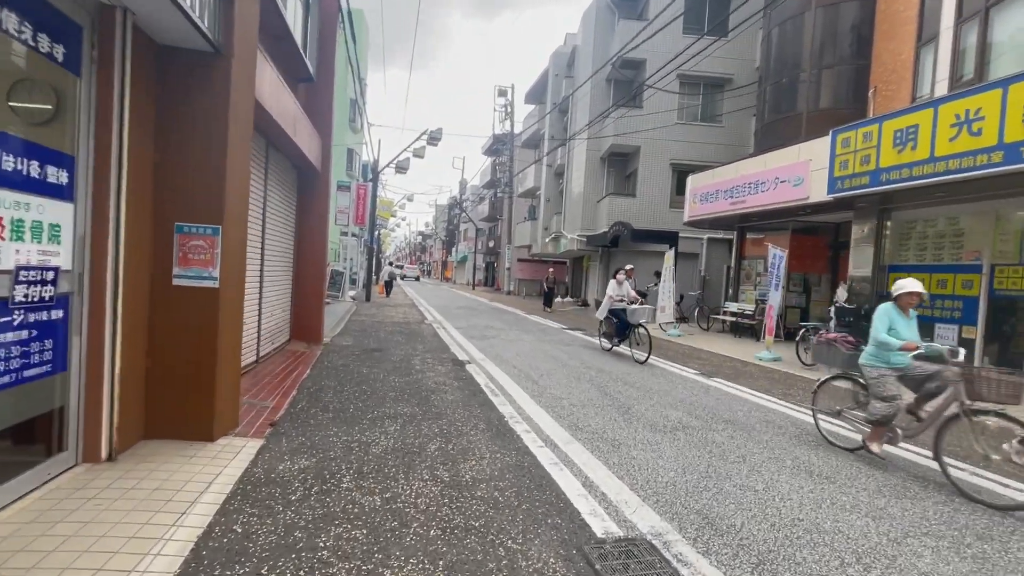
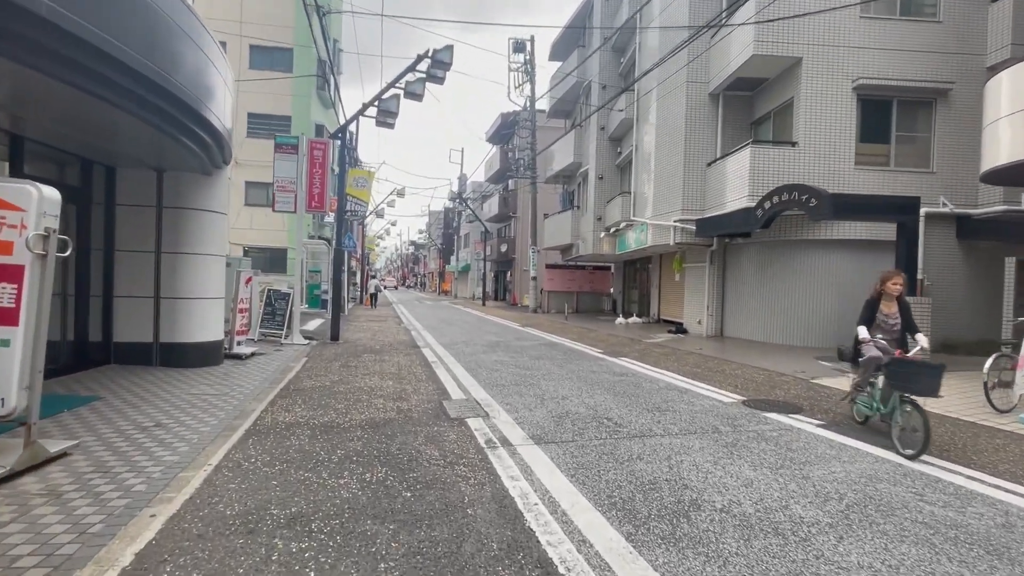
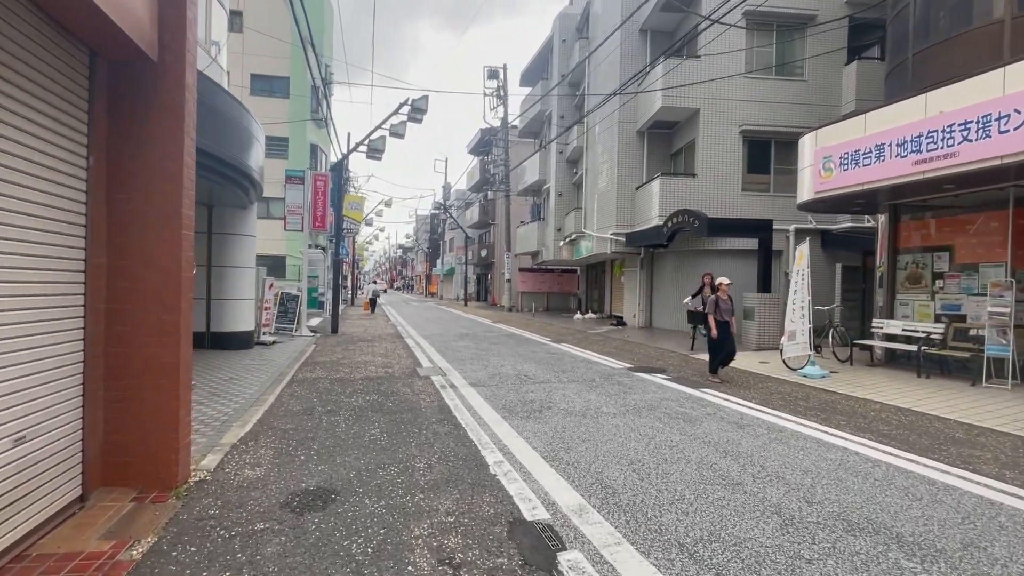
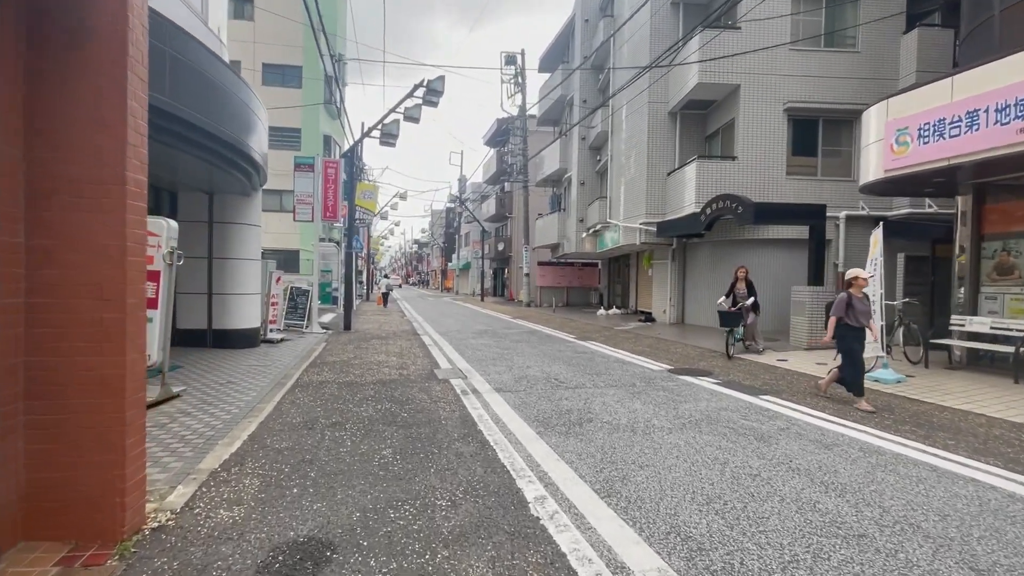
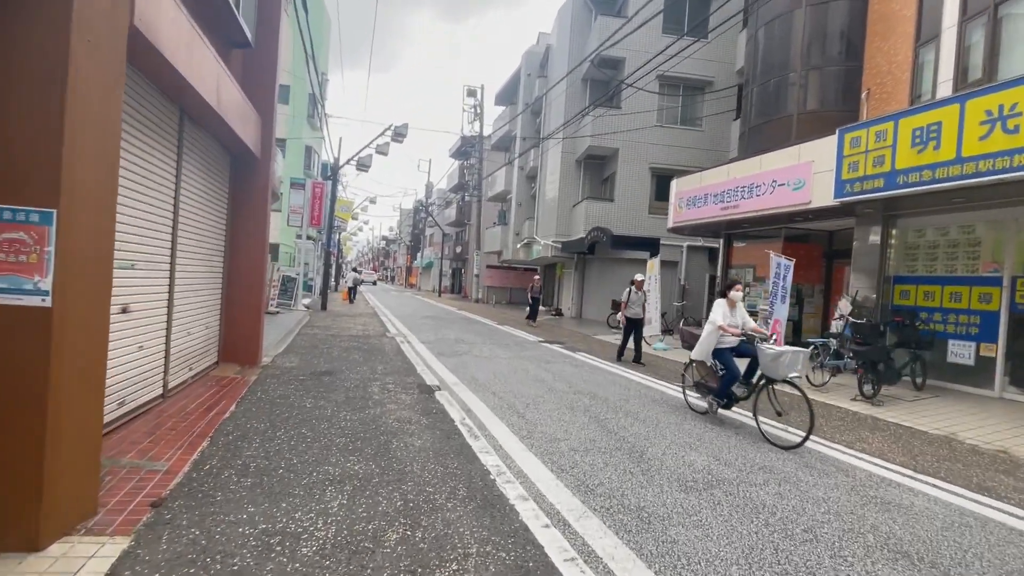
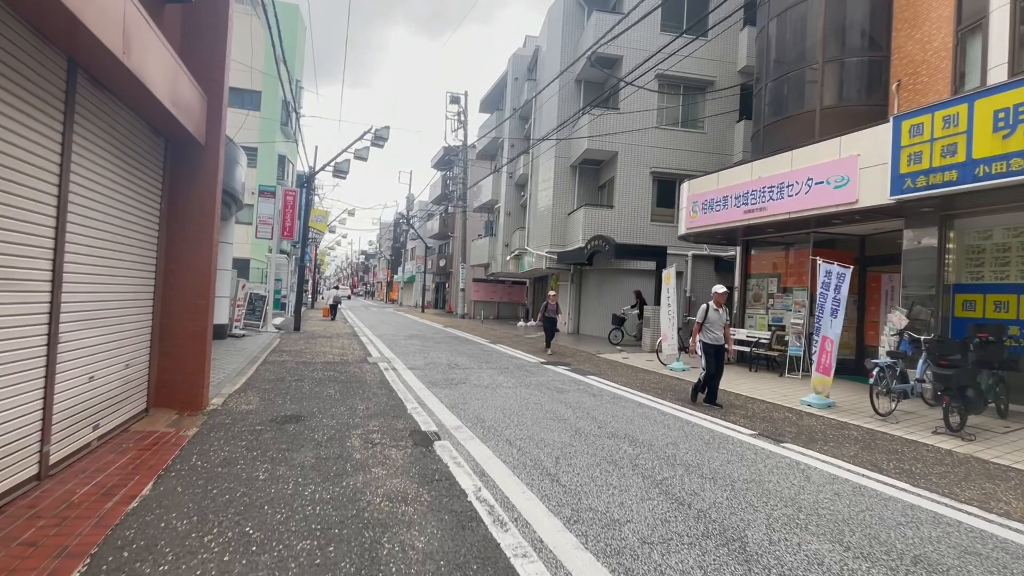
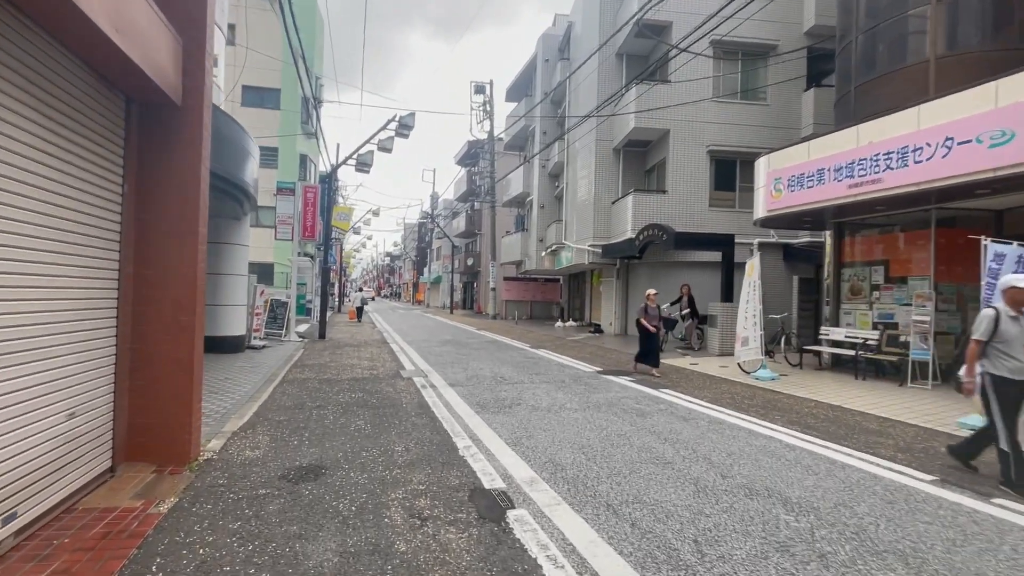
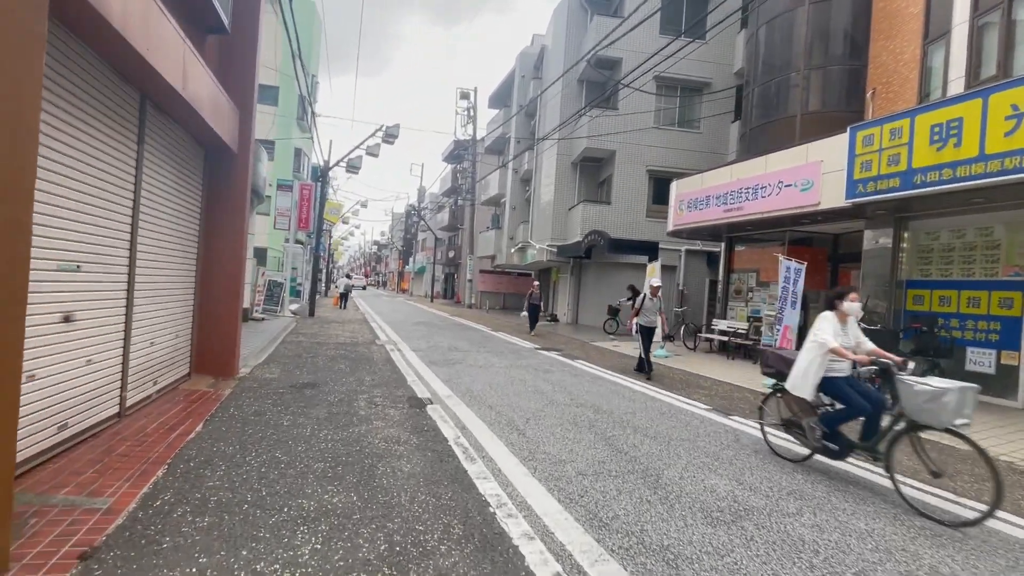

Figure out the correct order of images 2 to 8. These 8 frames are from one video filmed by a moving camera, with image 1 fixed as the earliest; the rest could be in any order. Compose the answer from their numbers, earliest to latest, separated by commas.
5, 8, 6, 7, 3, 4, 2
